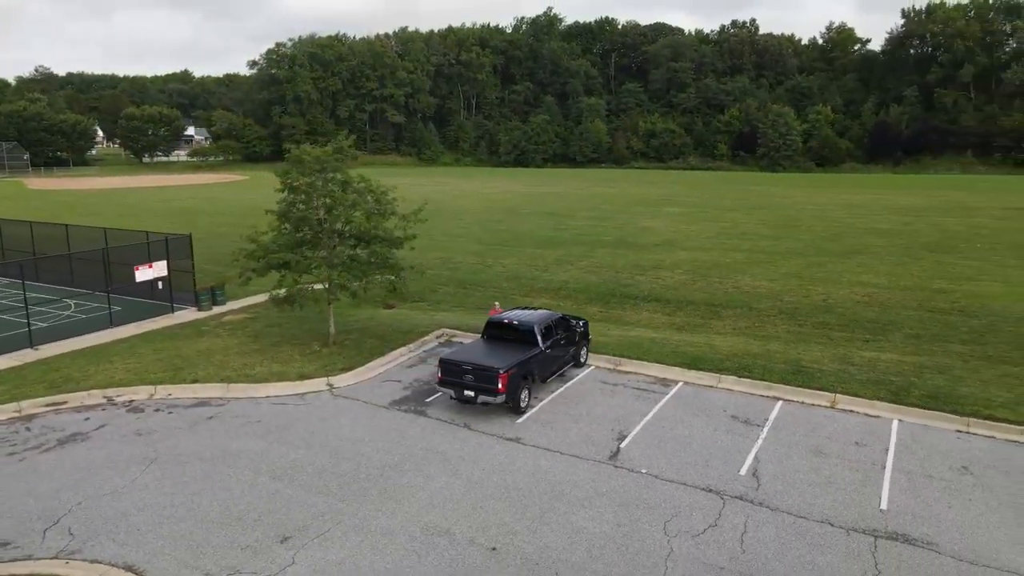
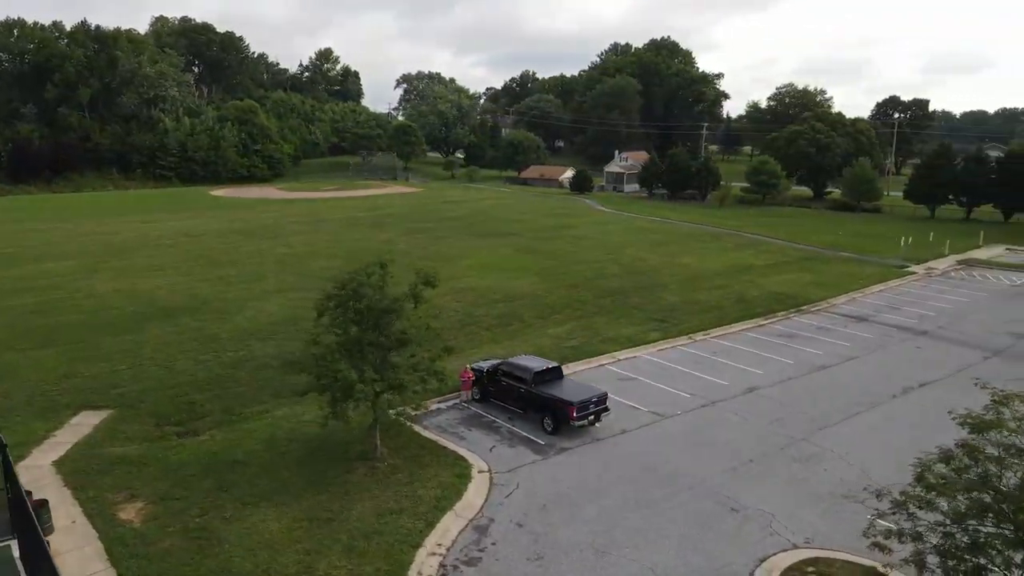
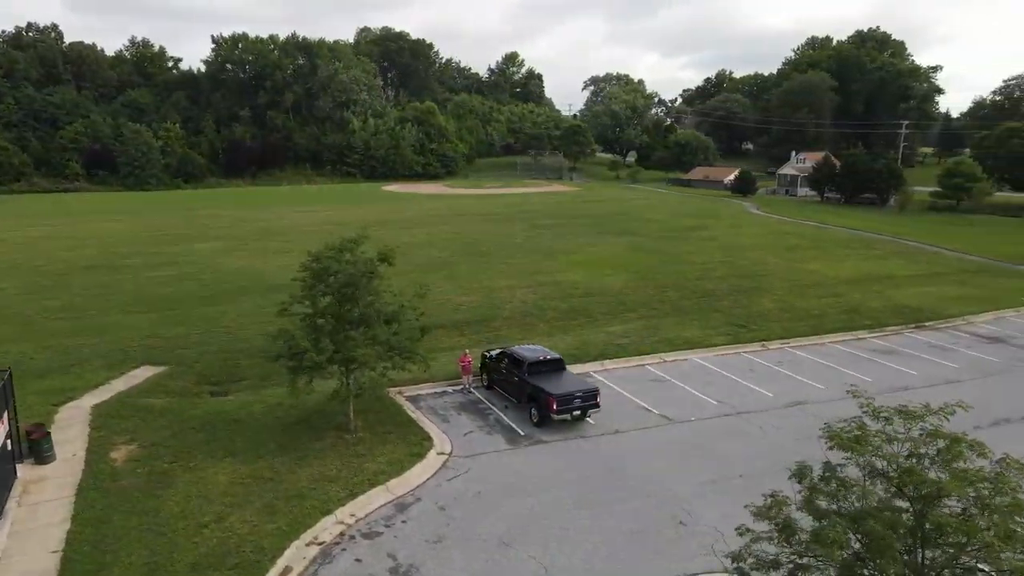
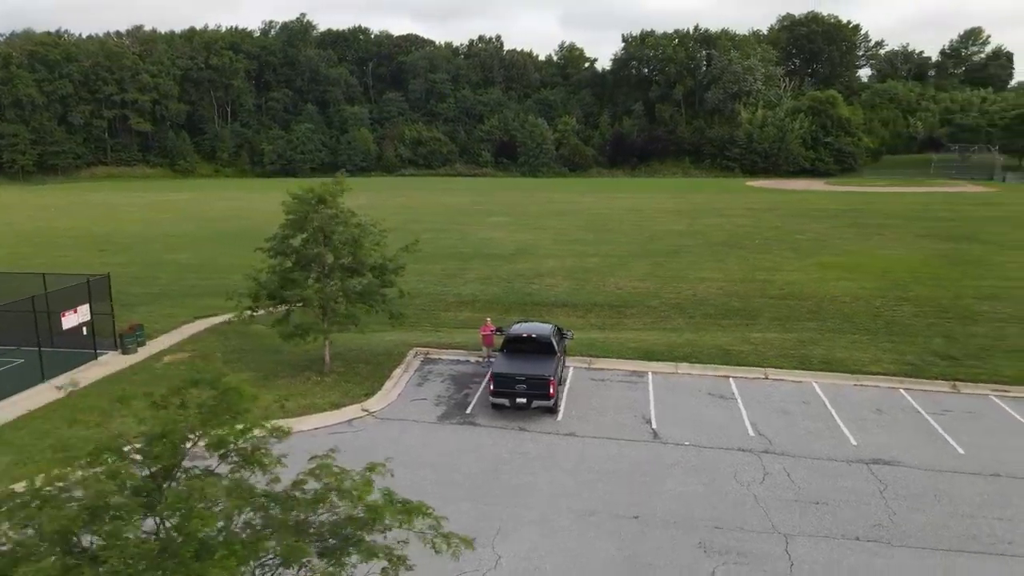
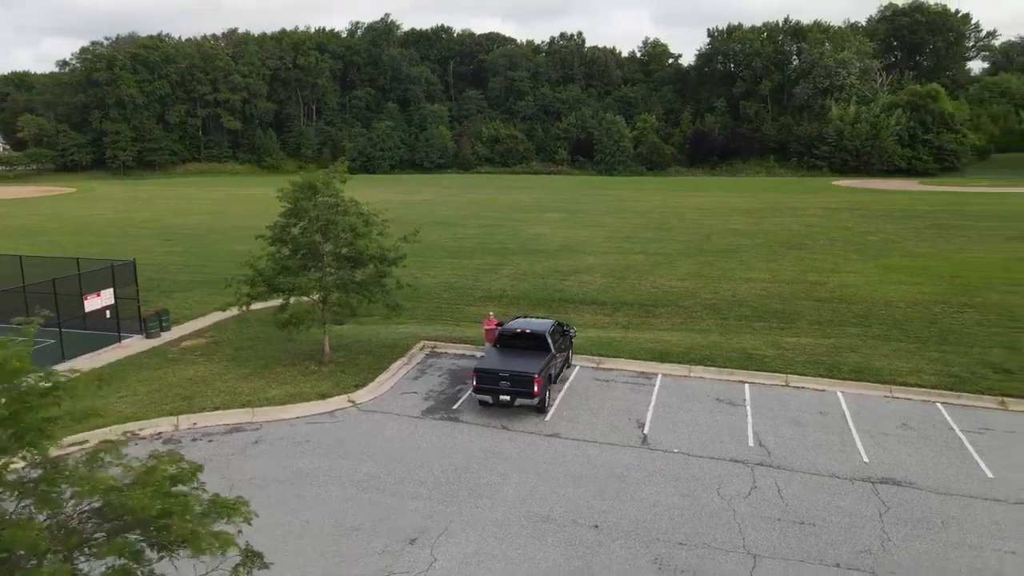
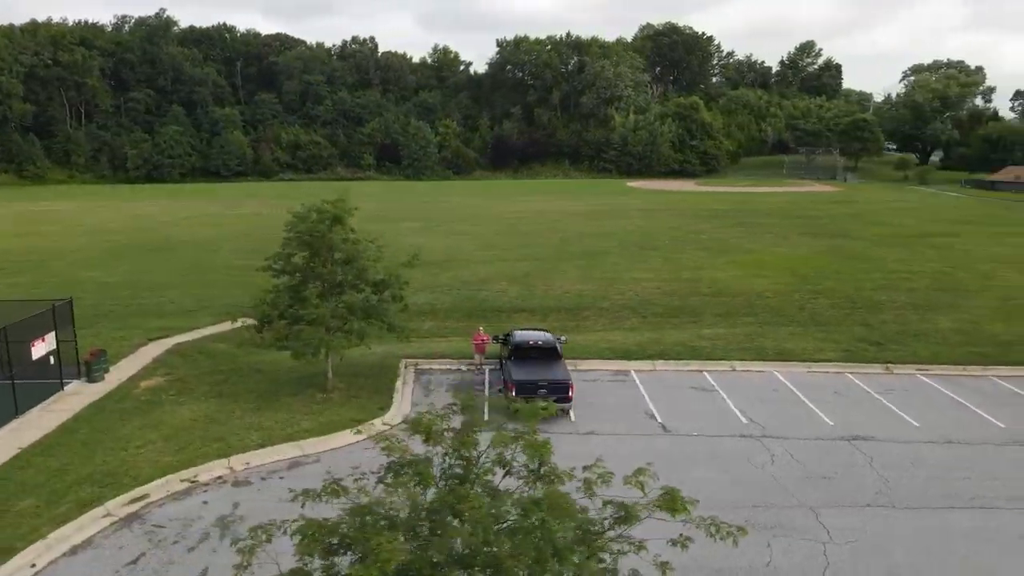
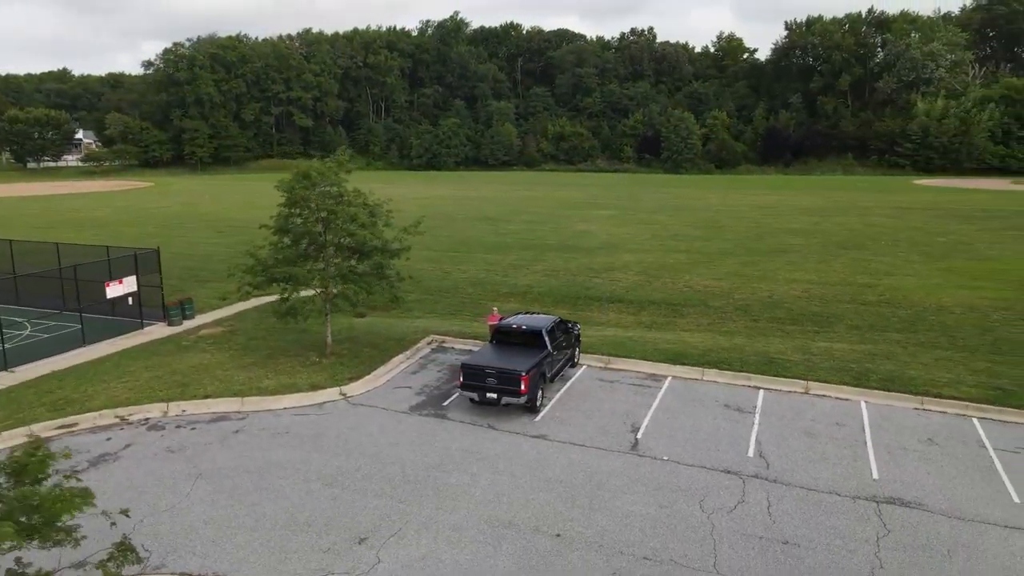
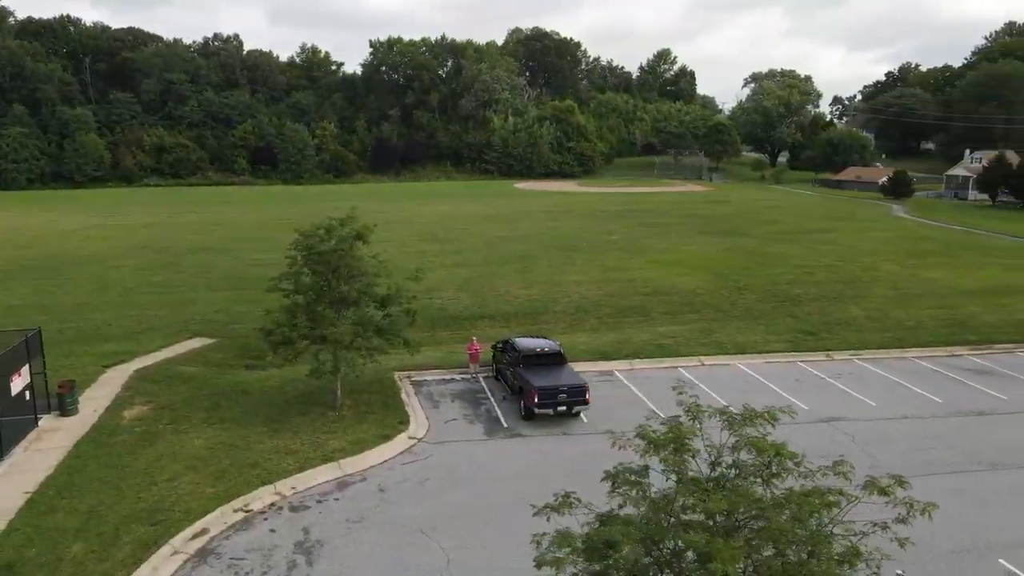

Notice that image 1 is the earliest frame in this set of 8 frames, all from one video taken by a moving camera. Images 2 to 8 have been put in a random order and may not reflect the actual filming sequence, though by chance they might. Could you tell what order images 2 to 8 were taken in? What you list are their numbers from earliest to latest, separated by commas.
7, 5, 4, 6, 8, 3, 2
